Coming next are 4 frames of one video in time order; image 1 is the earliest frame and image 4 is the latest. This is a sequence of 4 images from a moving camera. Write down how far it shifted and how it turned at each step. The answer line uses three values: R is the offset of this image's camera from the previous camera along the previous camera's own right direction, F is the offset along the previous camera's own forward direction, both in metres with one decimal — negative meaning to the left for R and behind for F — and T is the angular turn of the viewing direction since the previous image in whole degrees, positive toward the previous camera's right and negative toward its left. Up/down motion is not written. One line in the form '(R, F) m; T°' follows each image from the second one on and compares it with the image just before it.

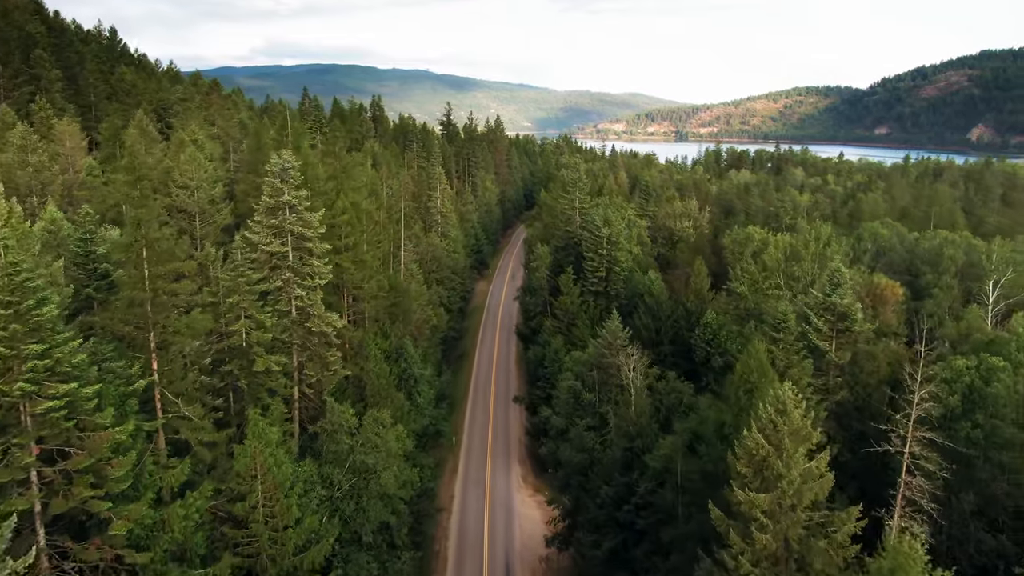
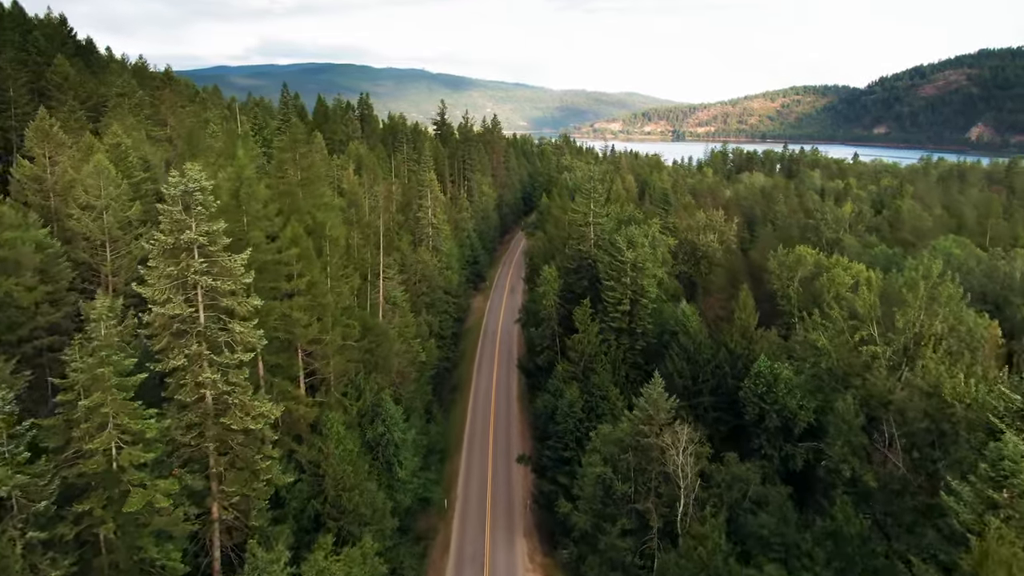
(-0.6, +11.1) m; 0°
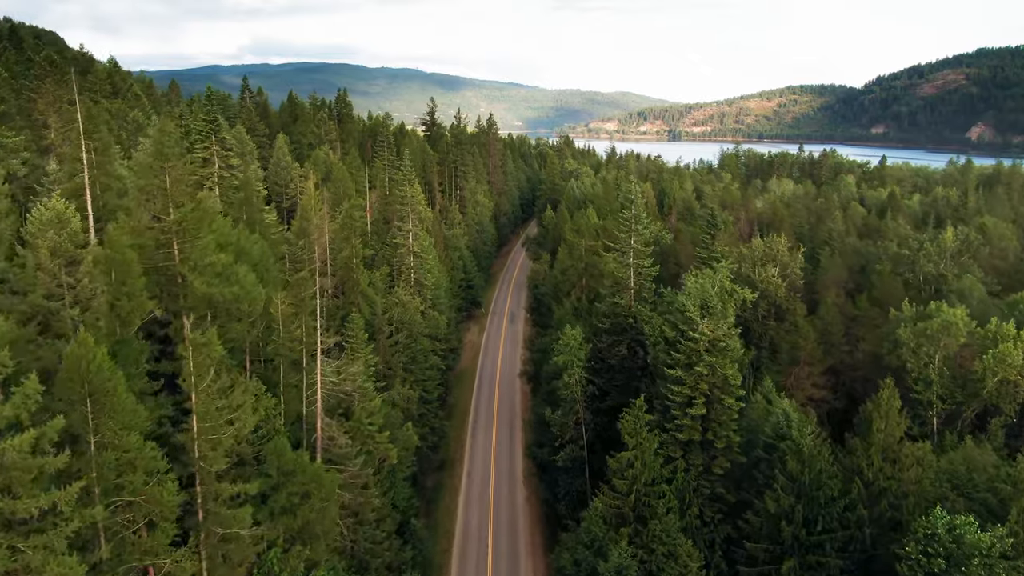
(-0.9, +17.7) m; +1°
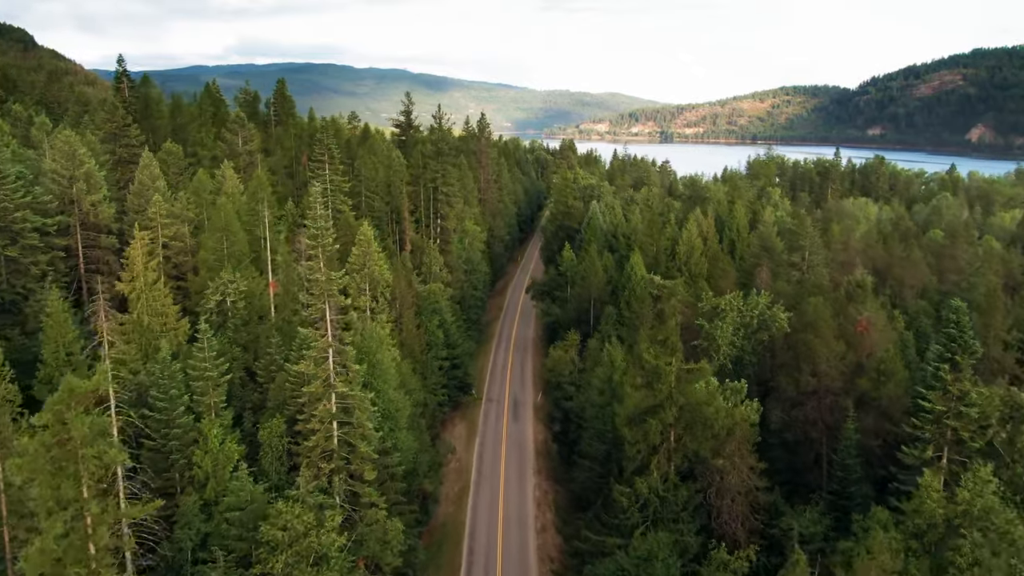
(-1.6, +33.1) m; +1°
